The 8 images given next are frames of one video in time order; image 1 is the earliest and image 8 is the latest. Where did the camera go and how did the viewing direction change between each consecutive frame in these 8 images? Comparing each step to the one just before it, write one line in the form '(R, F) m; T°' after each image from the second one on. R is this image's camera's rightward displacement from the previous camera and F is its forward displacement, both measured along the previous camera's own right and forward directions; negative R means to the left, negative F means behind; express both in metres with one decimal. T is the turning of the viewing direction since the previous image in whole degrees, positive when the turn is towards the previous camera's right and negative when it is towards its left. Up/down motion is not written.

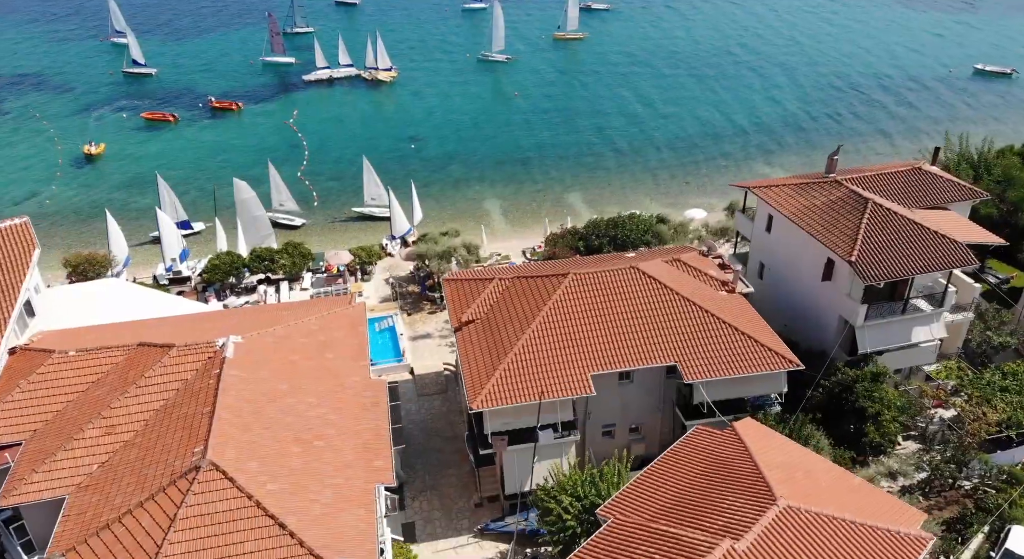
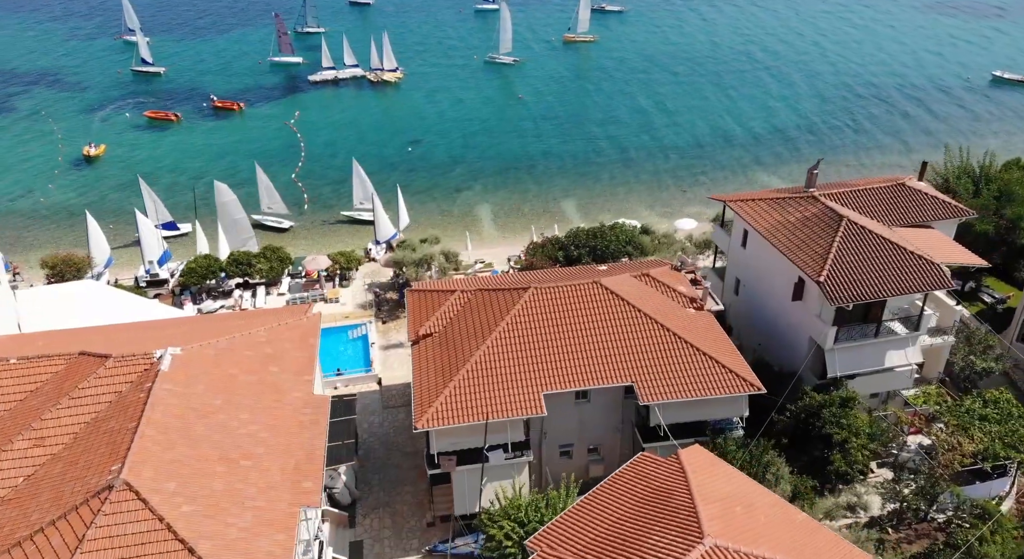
(+2.4, +0.8) m; -2°
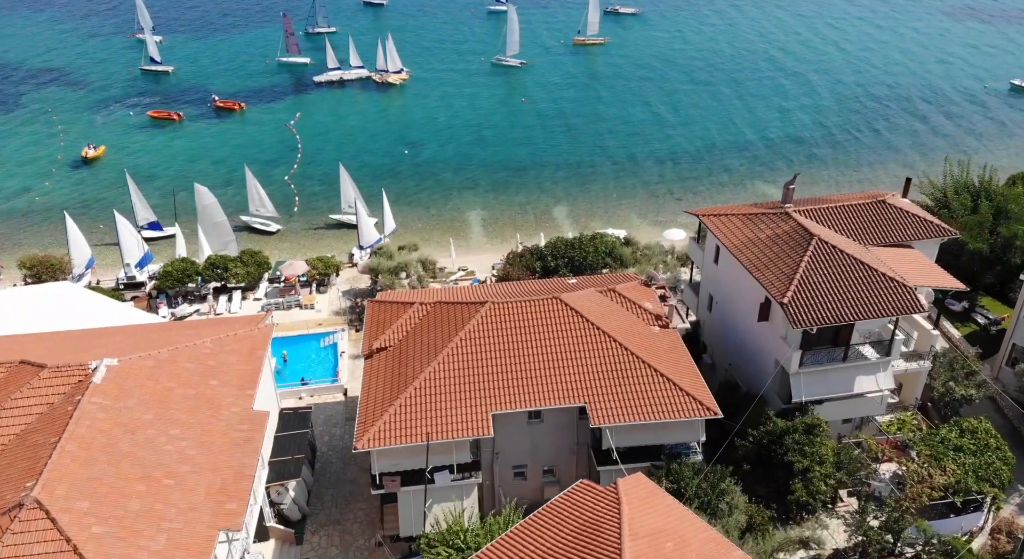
(+2.4, +0.8) m; -2°
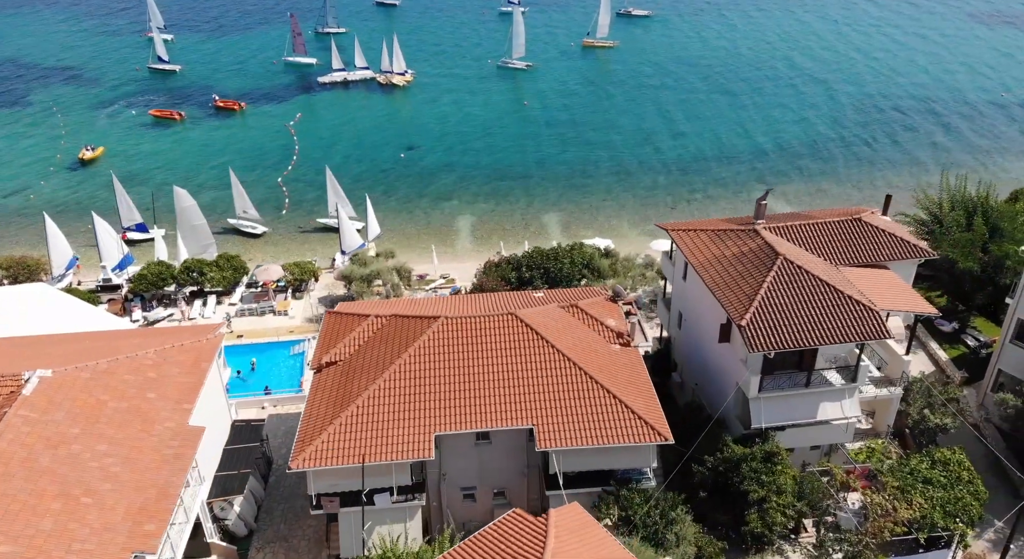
(+2.4, +0.8) m; -2°
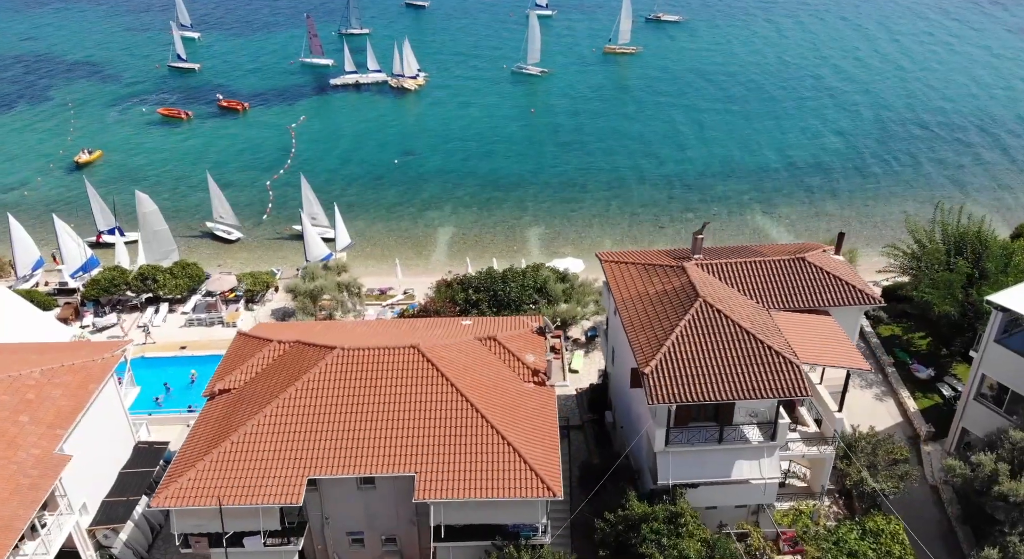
(+4.8, +1.7) m; -3°
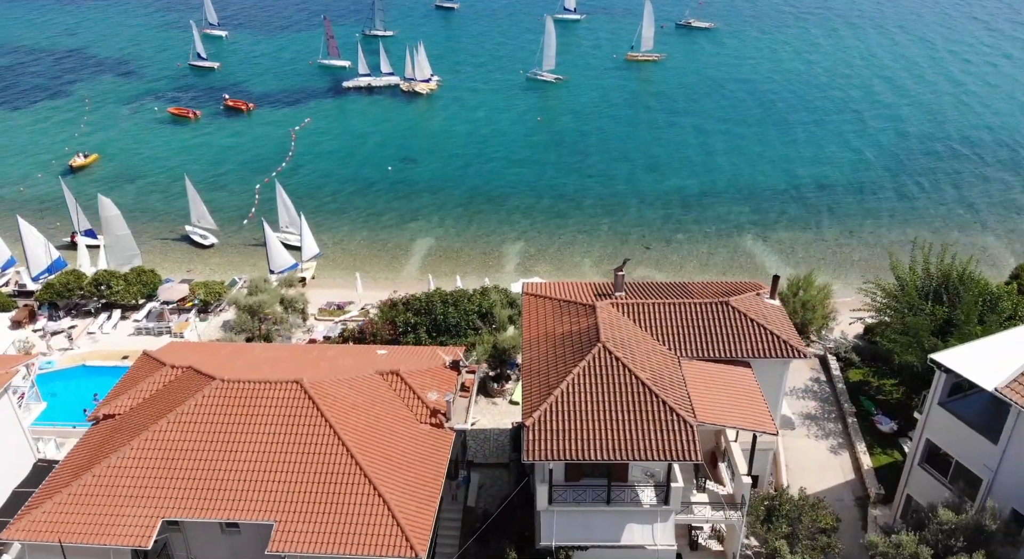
(+4.8, +1.7) m; -4°
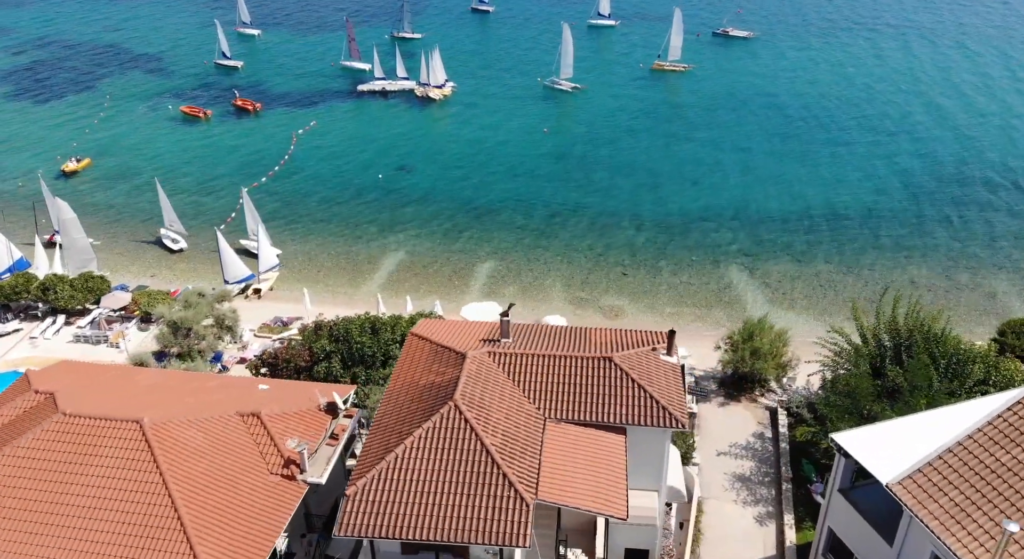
(+5.7, +2.1) m; -4°
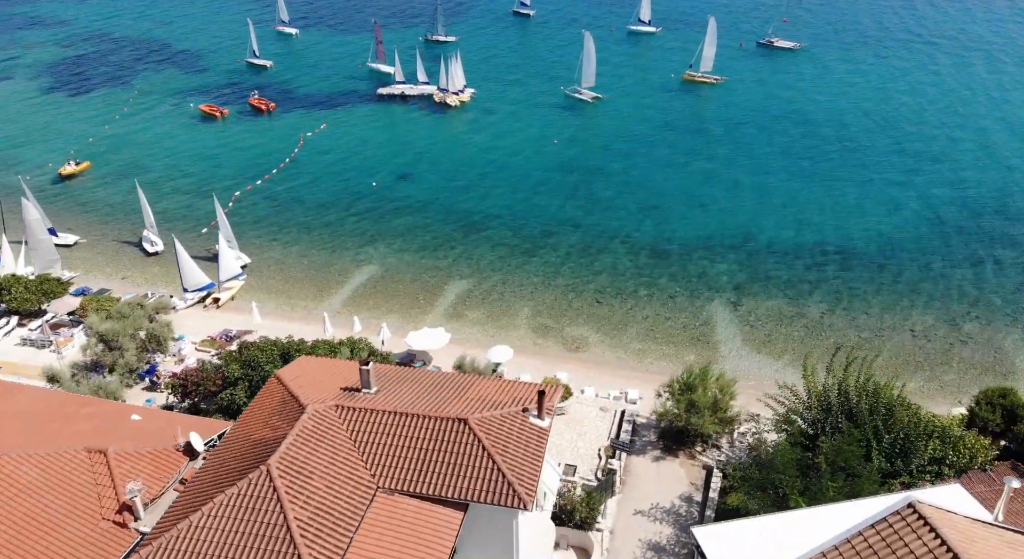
(+5.7, +2.2) m; -5°
